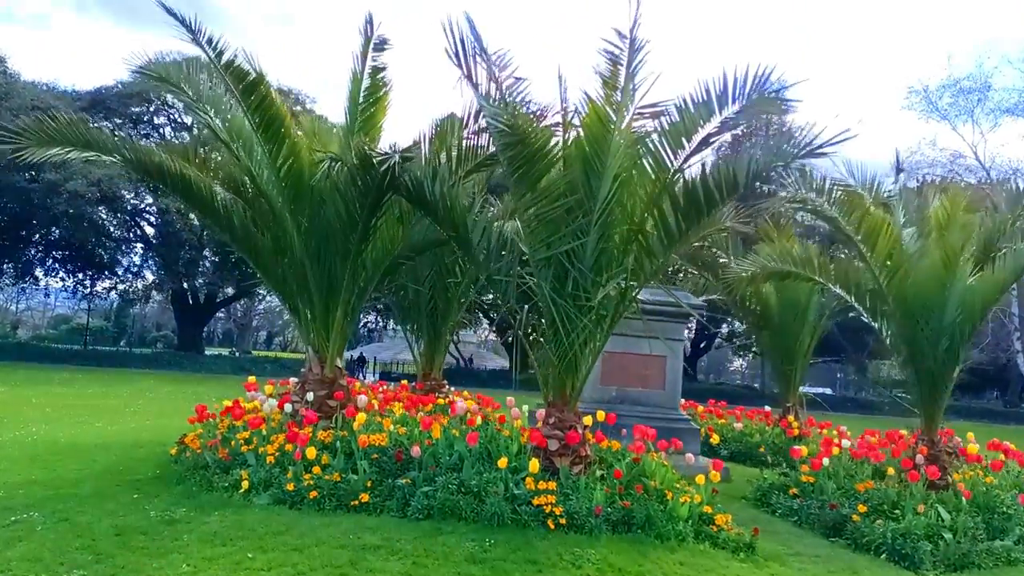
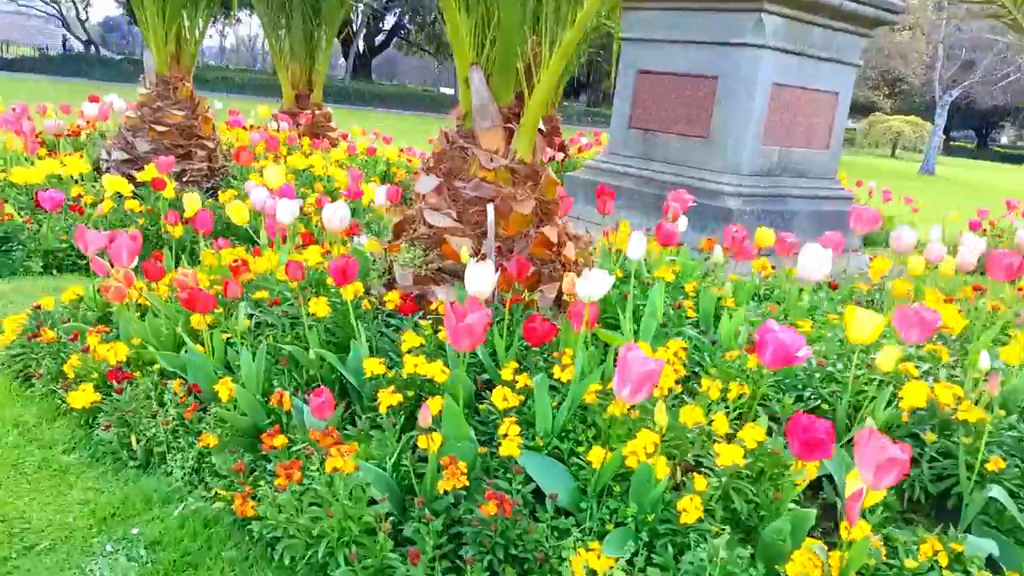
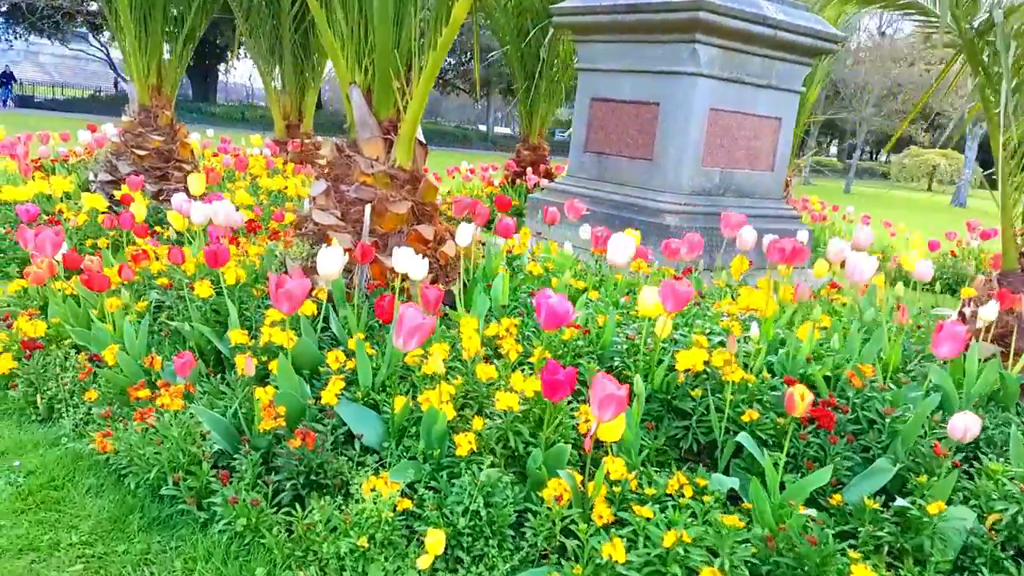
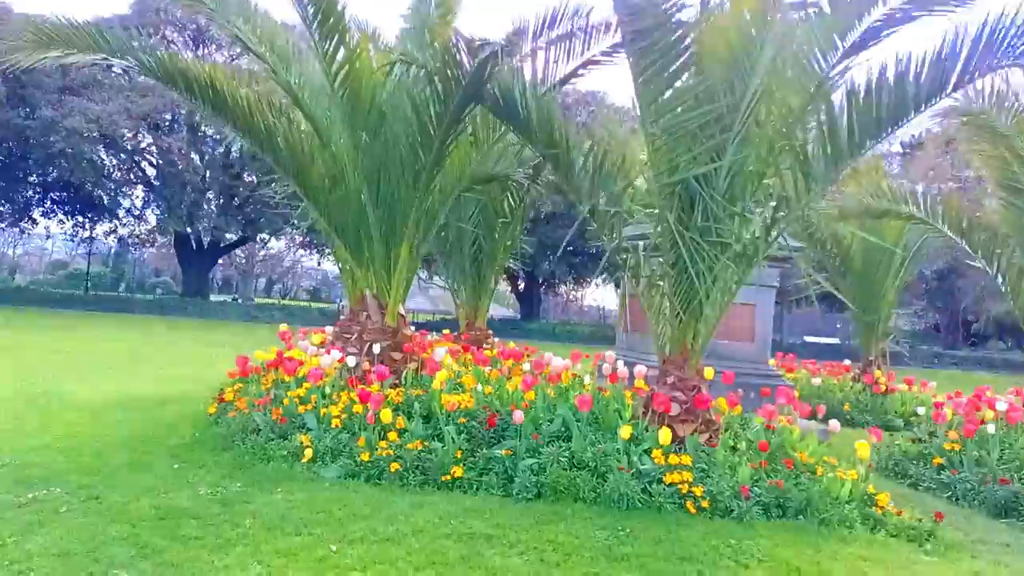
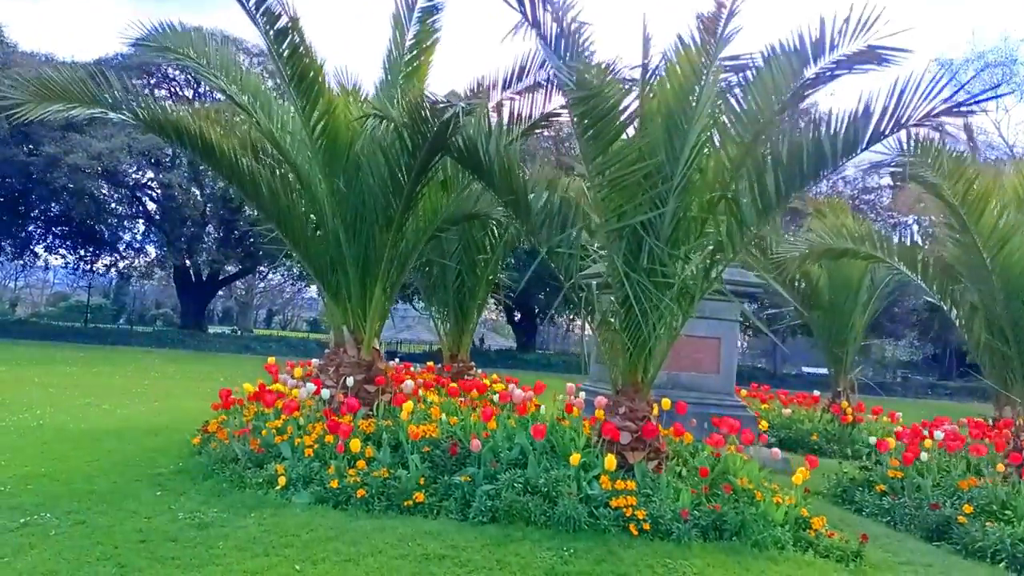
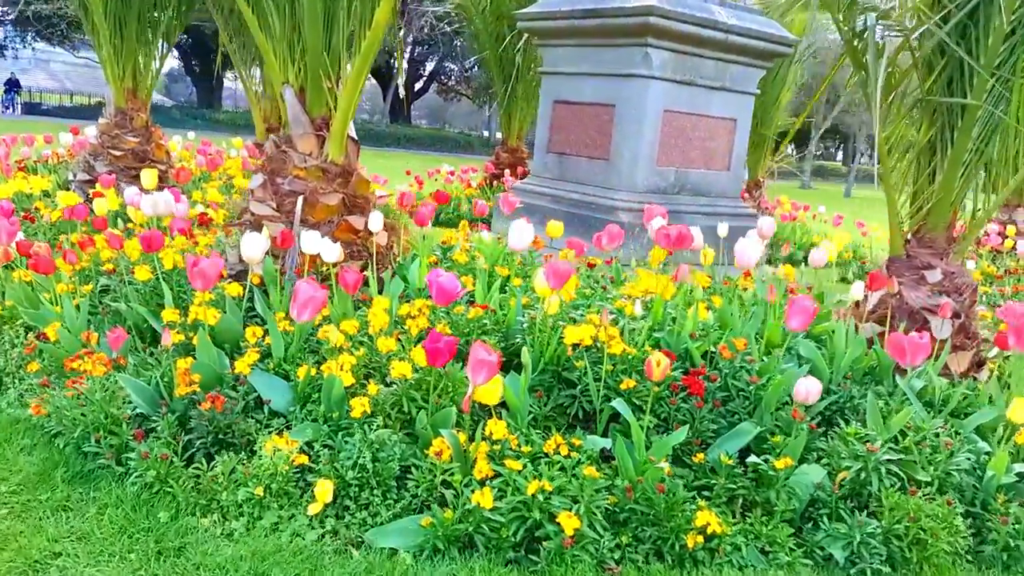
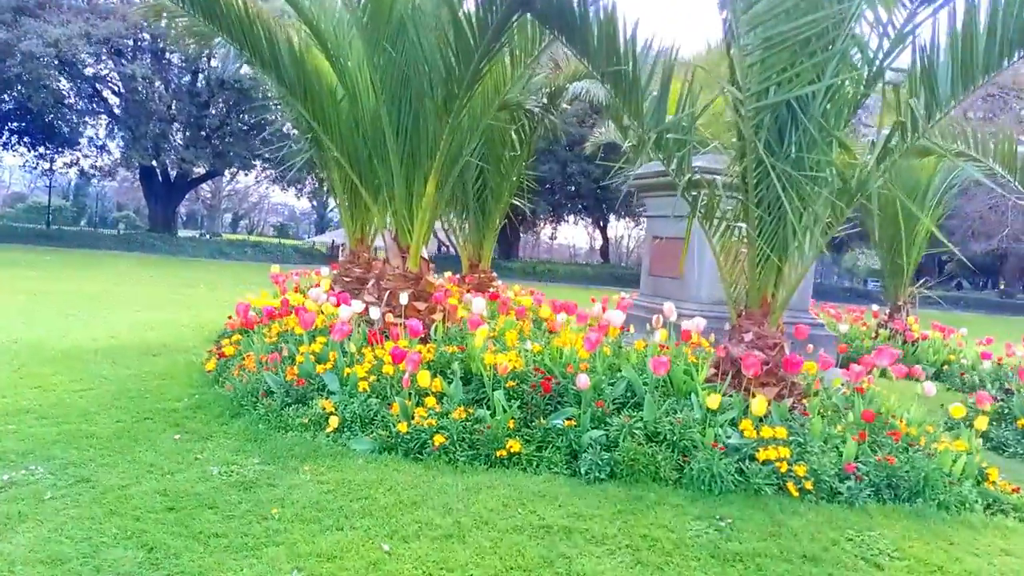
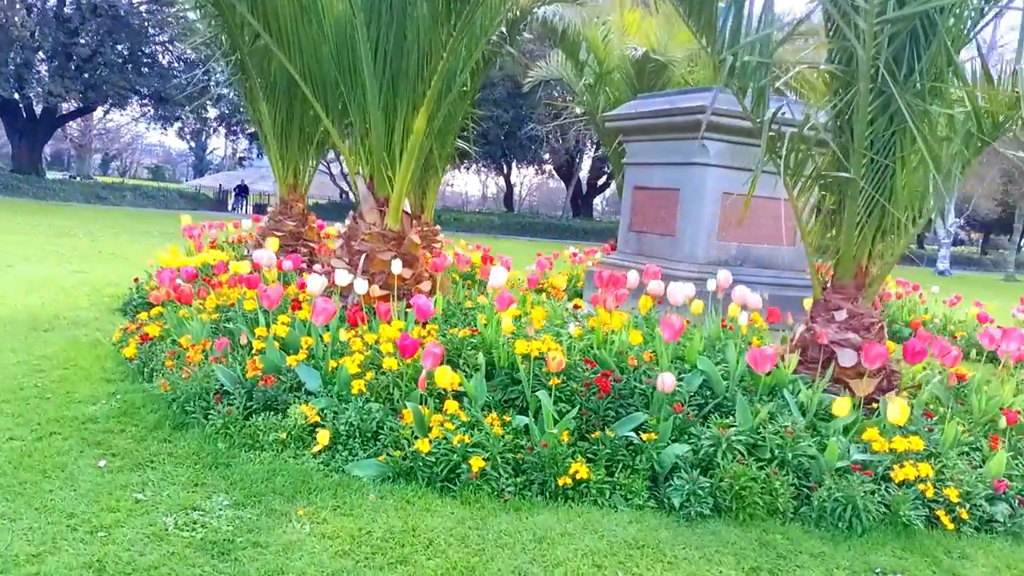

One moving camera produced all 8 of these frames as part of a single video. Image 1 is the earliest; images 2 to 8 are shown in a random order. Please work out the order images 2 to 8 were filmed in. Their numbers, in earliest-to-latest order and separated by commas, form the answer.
5, 4, 7, 8, 6, 3, 2
